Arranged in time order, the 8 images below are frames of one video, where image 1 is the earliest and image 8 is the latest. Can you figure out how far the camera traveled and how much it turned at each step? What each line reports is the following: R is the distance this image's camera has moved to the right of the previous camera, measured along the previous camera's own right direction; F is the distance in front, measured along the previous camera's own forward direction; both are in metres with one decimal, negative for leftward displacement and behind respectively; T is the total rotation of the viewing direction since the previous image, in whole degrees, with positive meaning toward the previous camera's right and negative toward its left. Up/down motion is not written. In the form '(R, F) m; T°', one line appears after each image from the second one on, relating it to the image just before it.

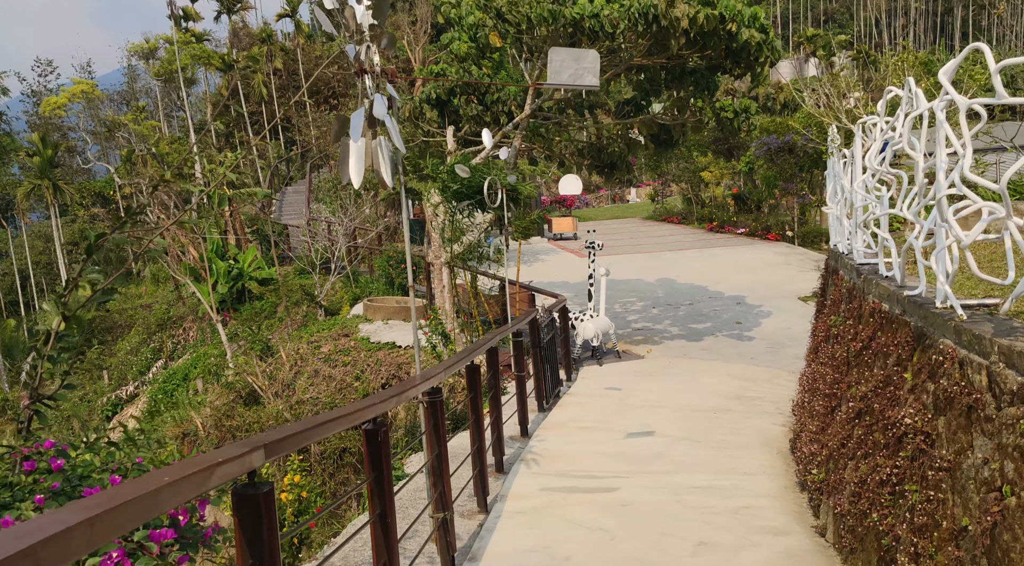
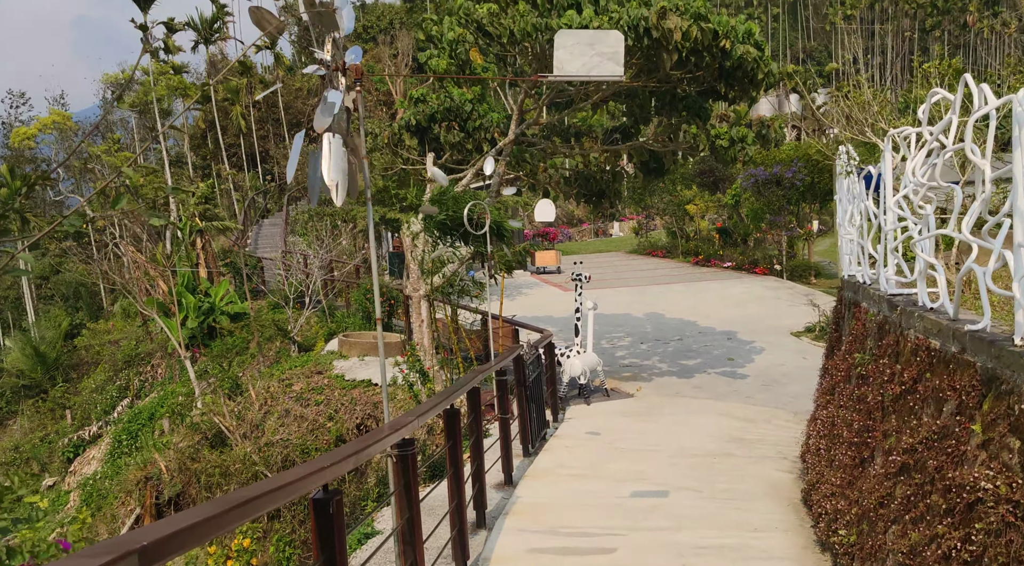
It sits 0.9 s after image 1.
(0.0, +0.5) m; +1°
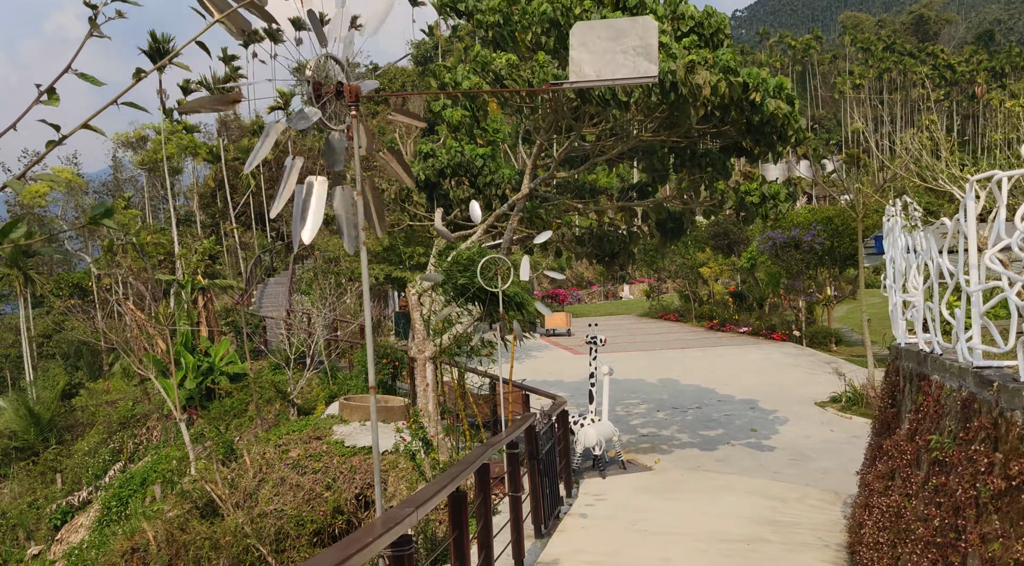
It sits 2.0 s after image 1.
(0.0, +0.5) m; -1°
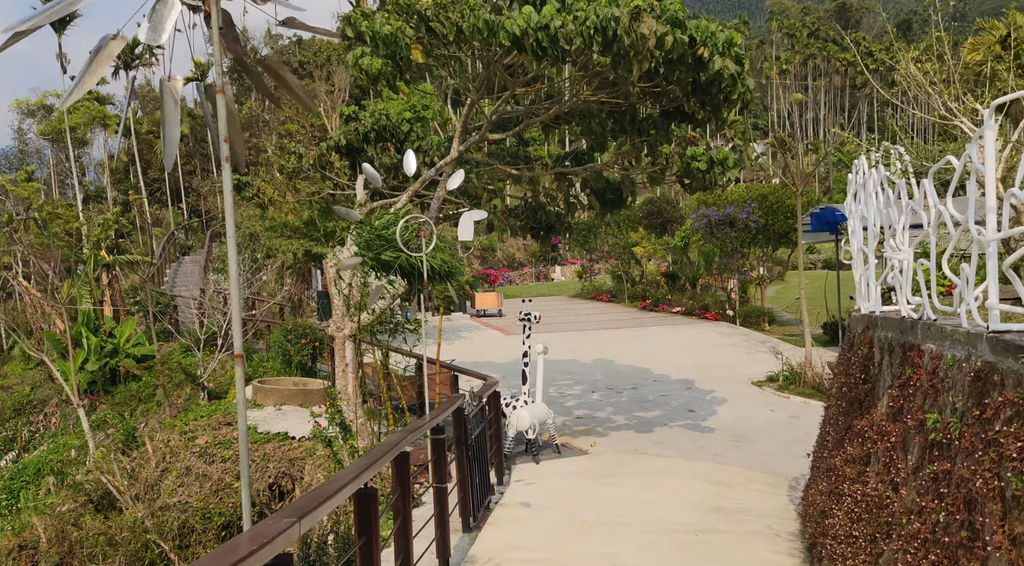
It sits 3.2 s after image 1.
(0.0, +0.6) m; +5°
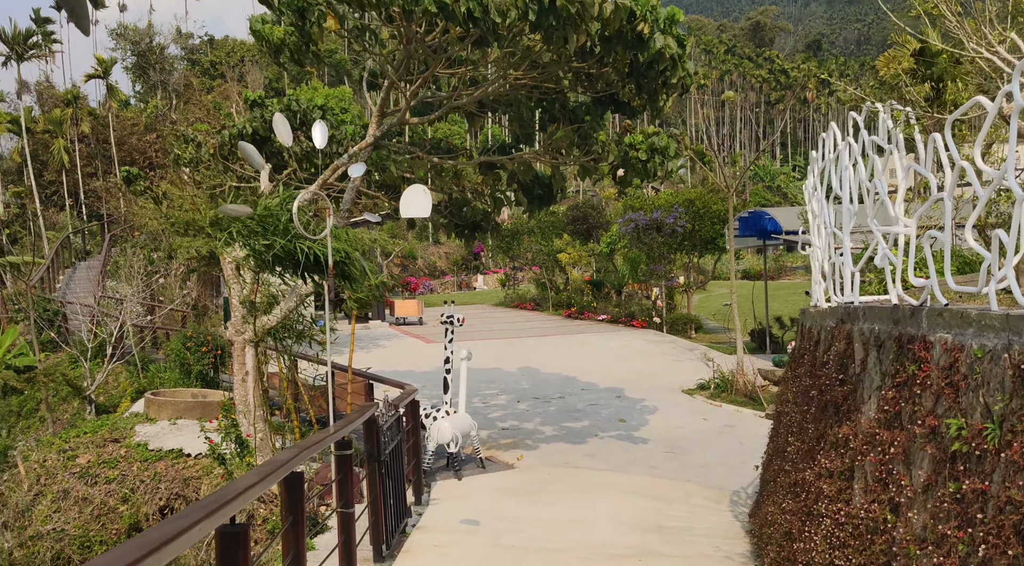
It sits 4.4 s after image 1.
(0.0, +0.6) m; +5°
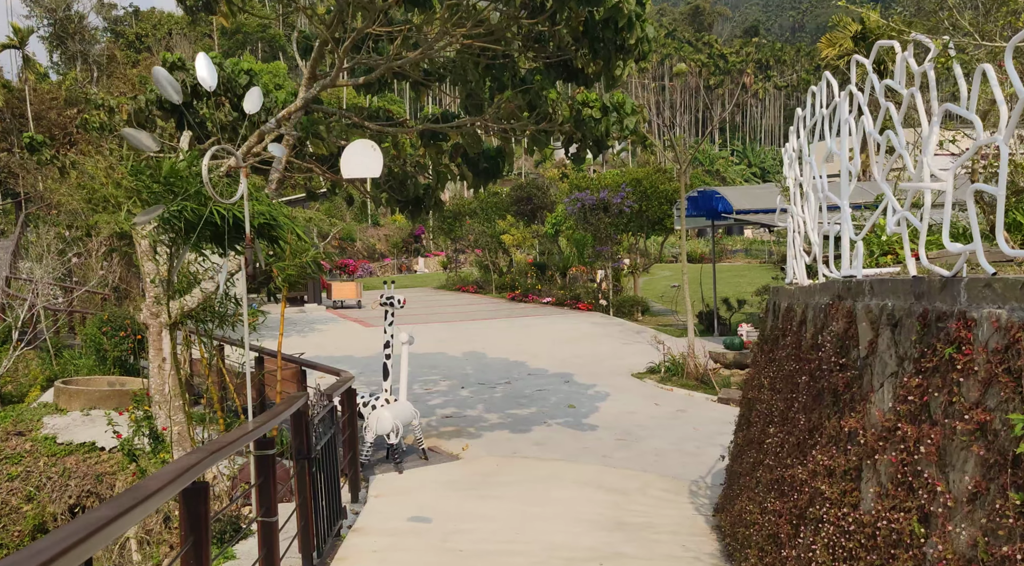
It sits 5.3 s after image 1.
(0.0, +0.5) m; +4°
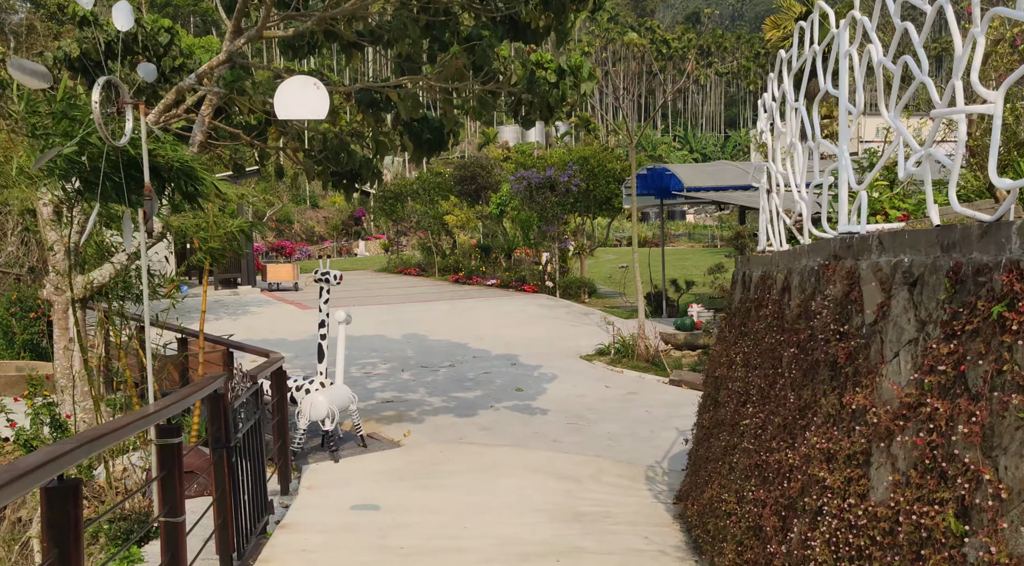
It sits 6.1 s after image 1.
(0.0, +0.4) m; +4°
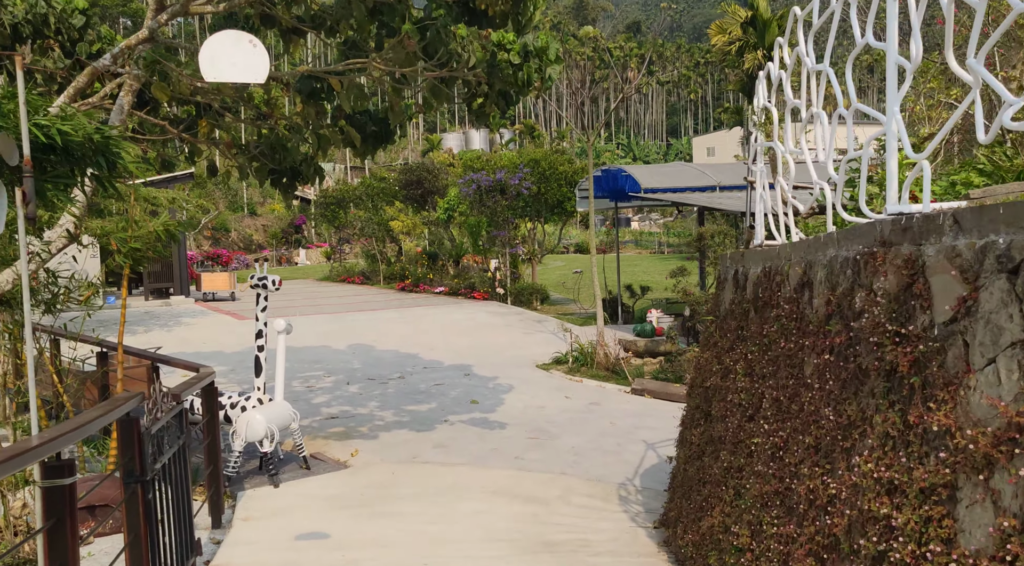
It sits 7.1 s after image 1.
(-0.1, +0.5) m; +4°
